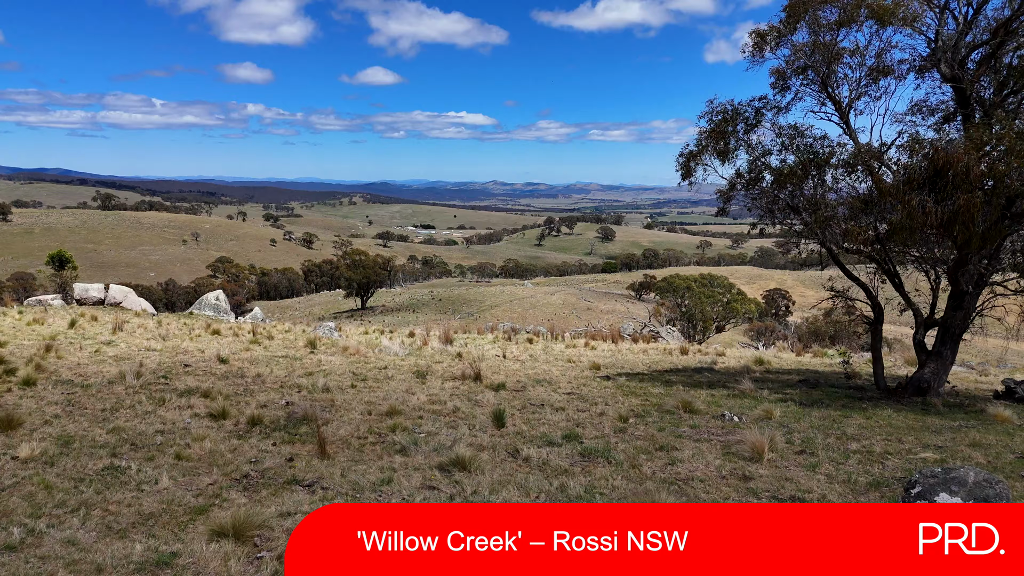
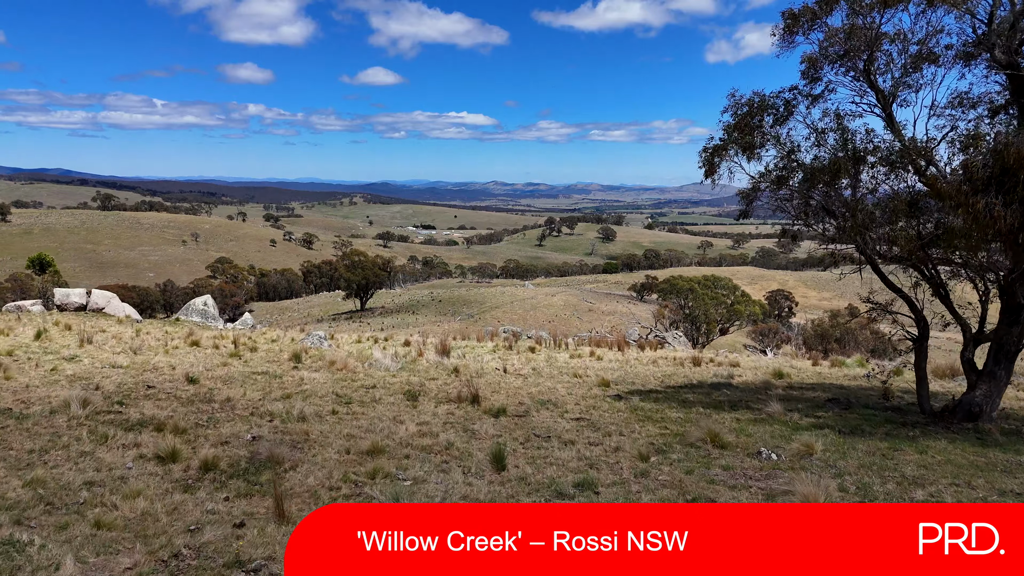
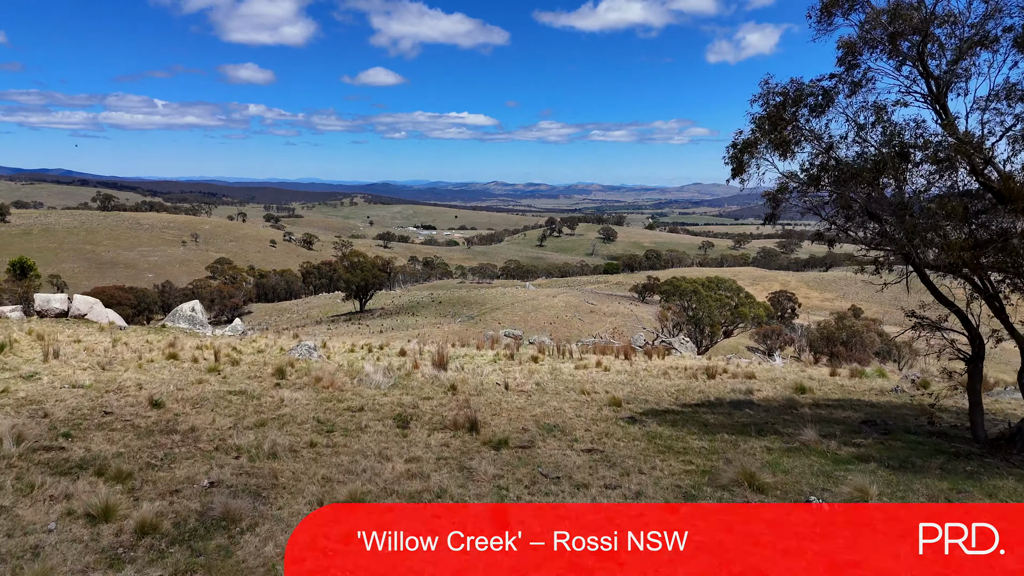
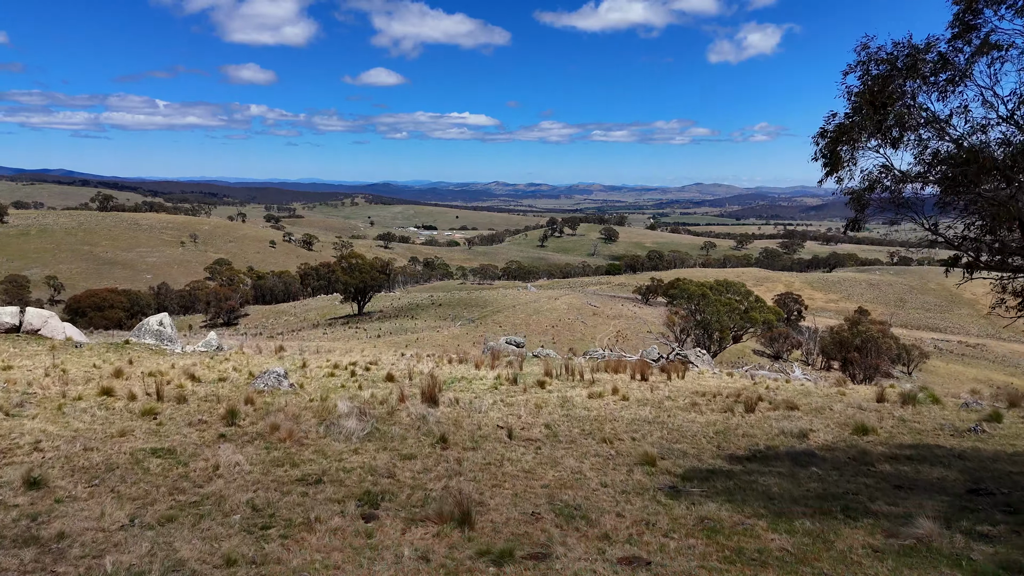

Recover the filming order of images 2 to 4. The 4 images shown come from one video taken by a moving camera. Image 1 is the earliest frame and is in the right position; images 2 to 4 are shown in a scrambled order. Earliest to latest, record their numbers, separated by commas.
2, 3, 4
